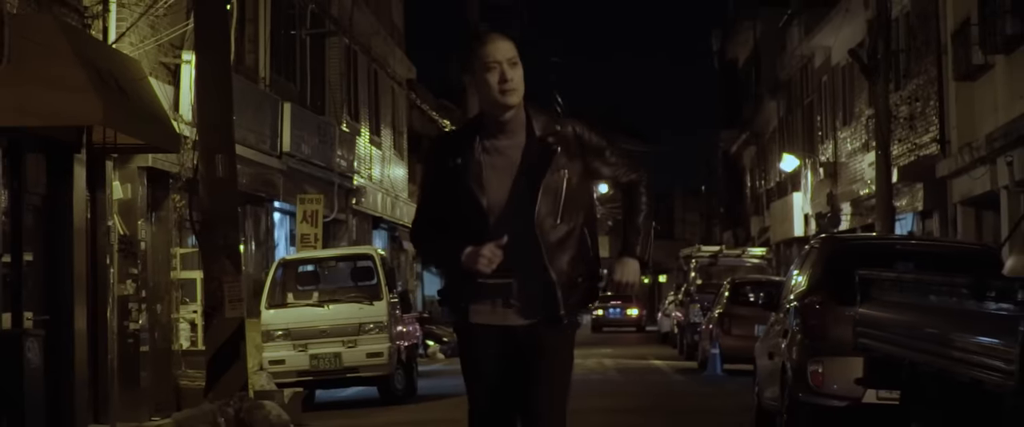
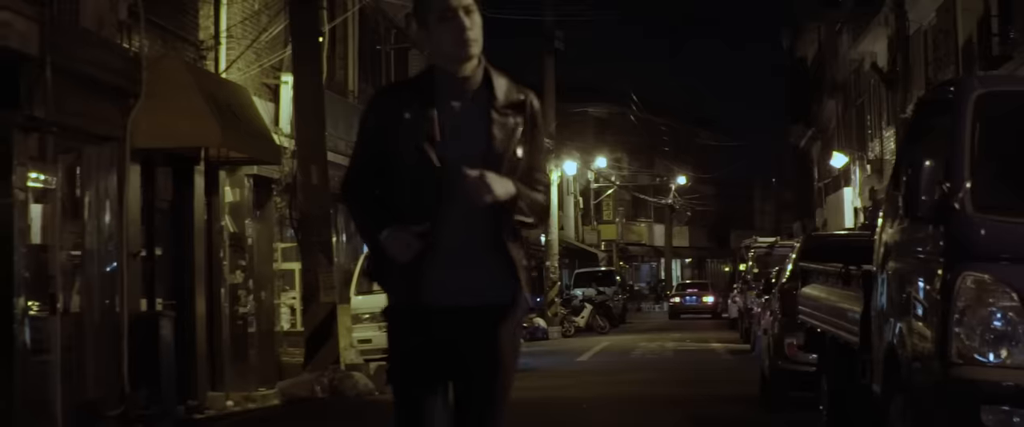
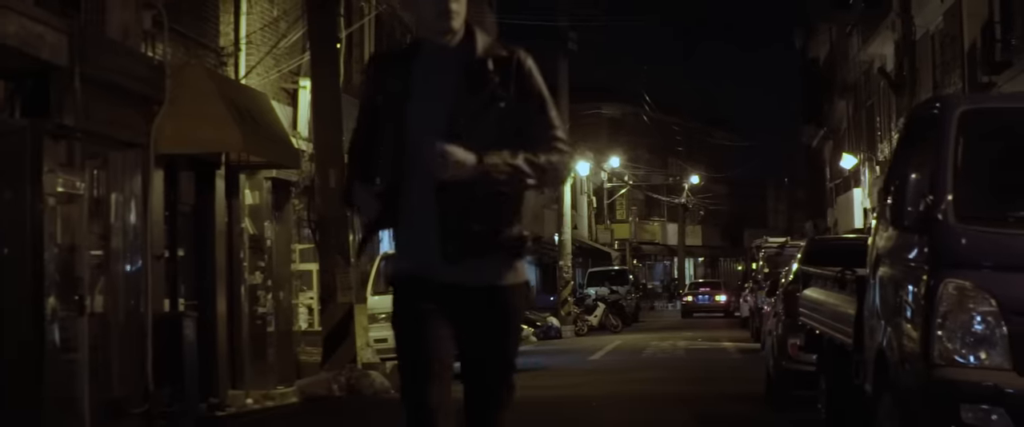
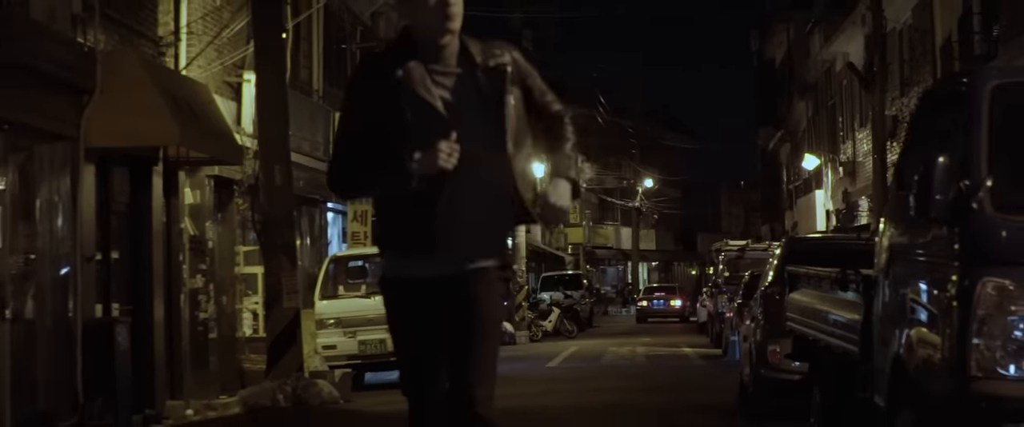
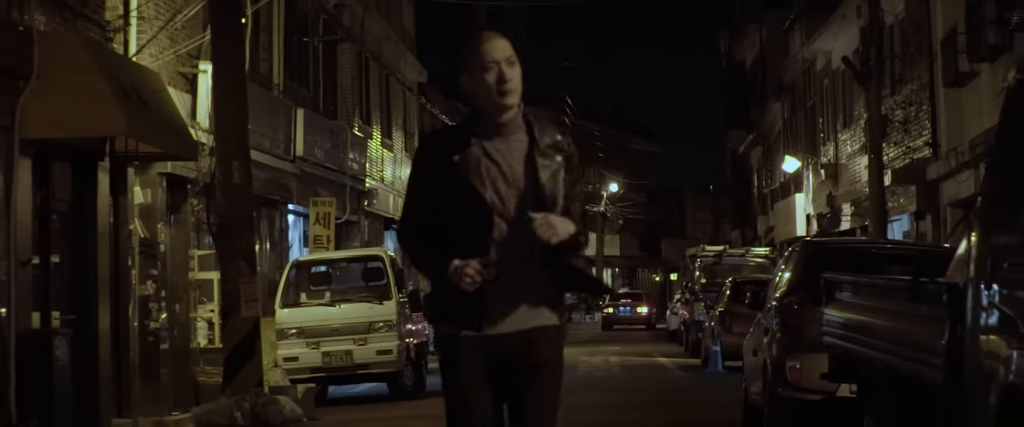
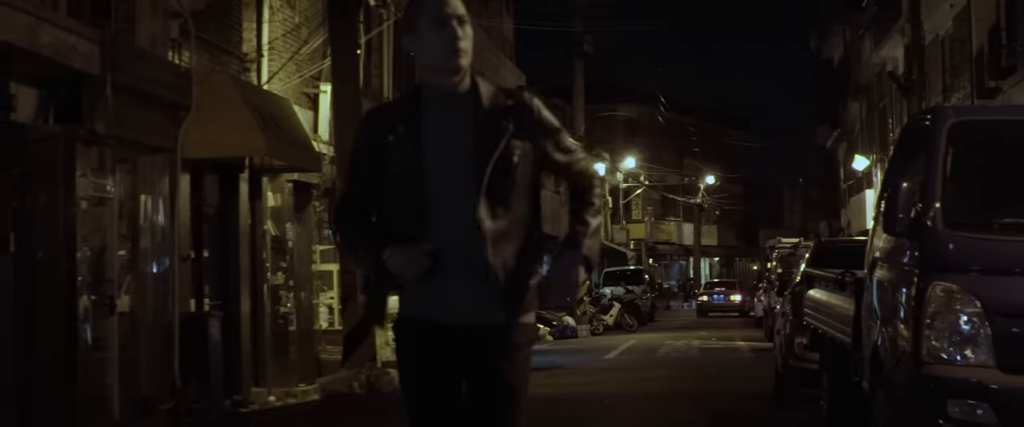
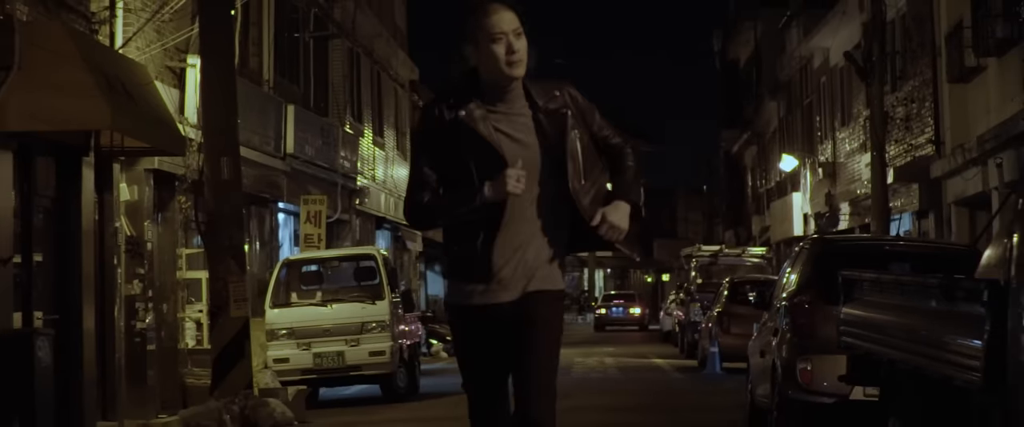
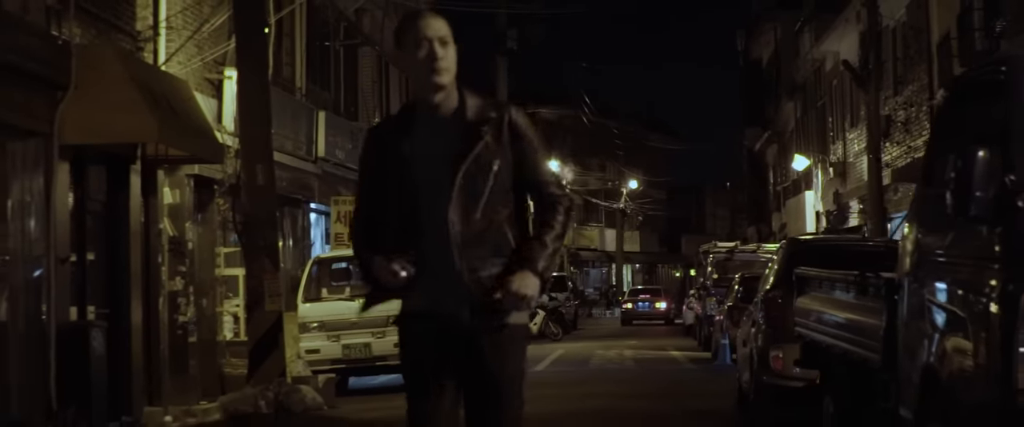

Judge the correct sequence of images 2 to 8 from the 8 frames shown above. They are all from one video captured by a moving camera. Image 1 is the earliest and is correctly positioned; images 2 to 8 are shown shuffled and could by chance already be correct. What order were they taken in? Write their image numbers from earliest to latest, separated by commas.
7, 5, 8, 4, 2, 3, 6
